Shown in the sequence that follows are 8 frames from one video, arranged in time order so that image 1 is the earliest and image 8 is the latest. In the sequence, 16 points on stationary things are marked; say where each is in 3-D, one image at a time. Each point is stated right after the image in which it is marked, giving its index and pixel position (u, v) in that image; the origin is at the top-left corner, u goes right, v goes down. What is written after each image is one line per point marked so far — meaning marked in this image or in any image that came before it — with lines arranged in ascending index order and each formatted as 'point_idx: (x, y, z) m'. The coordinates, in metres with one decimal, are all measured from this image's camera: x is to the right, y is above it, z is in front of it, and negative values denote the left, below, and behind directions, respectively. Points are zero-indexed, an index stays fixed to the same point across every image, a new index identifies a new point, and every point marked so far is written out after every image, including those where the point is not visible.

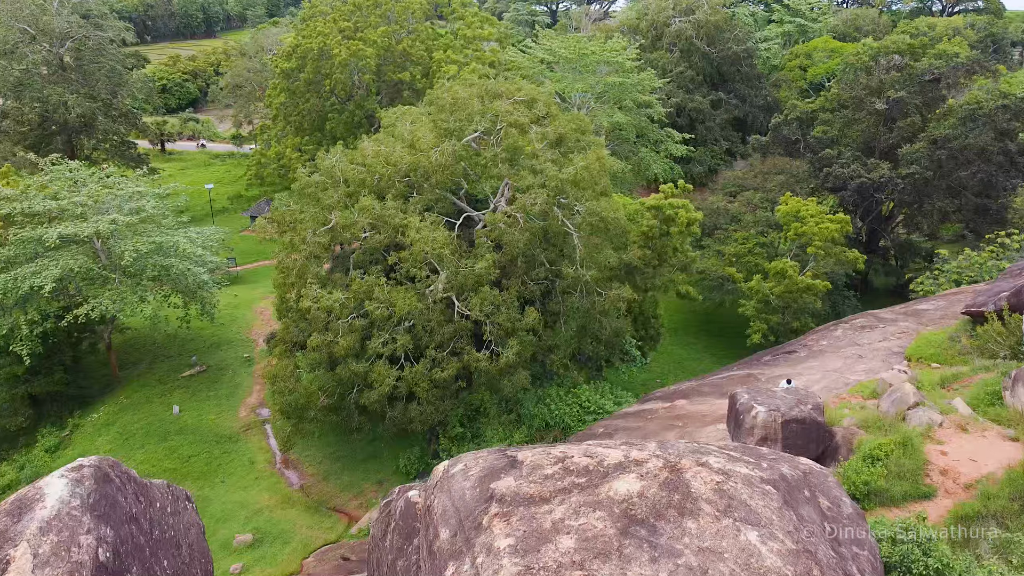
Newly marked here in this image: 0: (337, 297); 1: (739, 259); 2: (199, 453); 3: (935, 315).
0: (-2.8, -0.1, +13.0) m
1: (+5.6, +0.7, +20.1) m
2: (-5.9, -3.1, +15.5) m
3: (+7.7, -0.5, +14.9) m
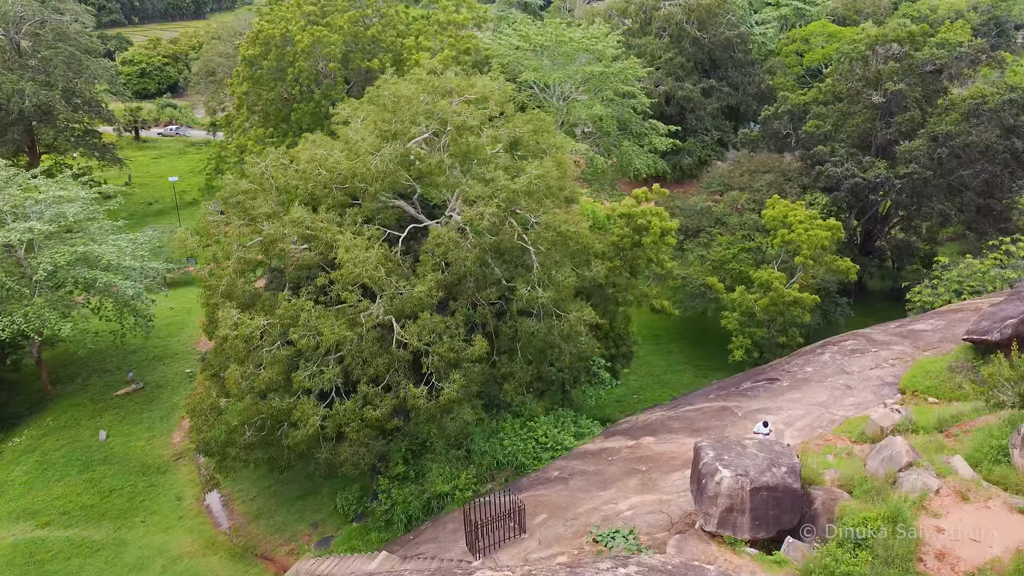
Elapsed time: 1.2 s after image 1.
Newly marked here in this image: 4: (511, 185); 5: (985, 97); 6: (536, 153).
0: (-3.6, -0.5, +11.6) m
1: (+4.8, +0.5, +18.6) m
2: (-6.7, -3.4, +14.1) m
3: (+6.9, -0.8, +13.4) m
4: (0.0, +1.5, +11.9) m
5: (+10.7, +4.3, +18.5) m
6: (+0.4, +2.2, +13.5) m
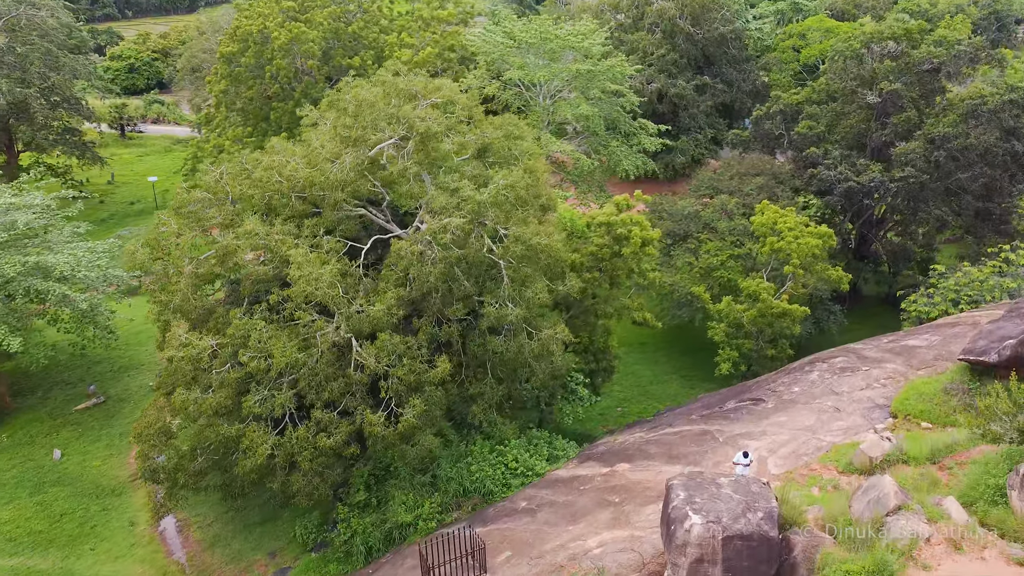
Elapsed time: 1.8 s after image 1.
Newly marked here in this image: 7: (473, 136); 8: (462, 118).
0: (-4.0, -0.7, +10.8) m
1: (+4.4, +0.3, +17.9) m
2: (-7.2, -3.6, +13.4) m
3: (+6.5, -1.0, +12.7) m
4: (-0.5, +1.2, +11.1) m
5: (+10.3, +4.1, +17.8) m
6: (-0.1, +2.0, +12.8) m
7: (-0.6, +2.2, +12.2) m
8: (-0.8, +2.6, +12.5) m
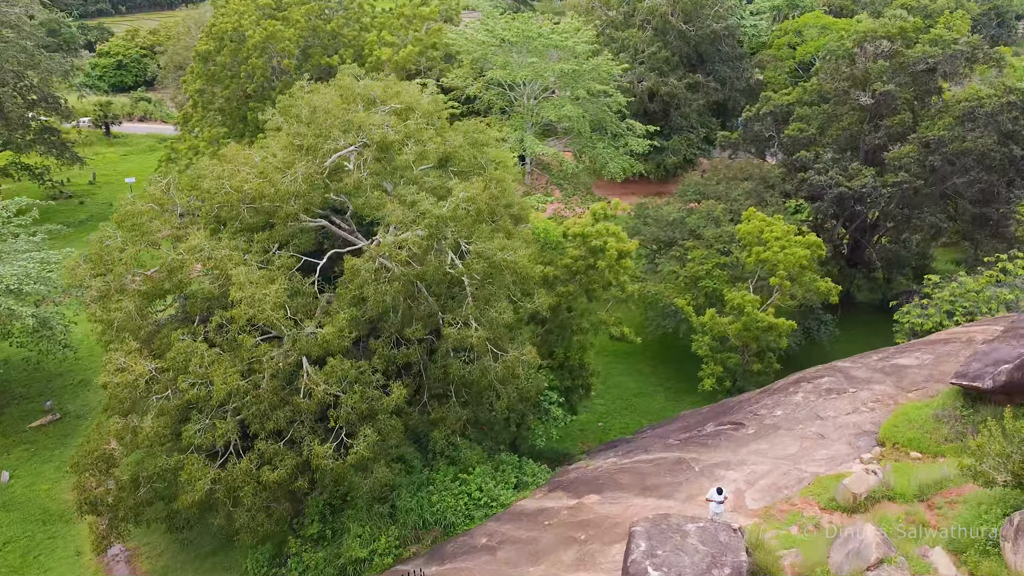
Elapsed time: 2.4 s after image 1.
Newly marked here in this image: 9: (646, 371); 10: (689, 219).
0: (-4.5, -1.0, +10.1) m
1: (+3.9, +0.1, +17.1) m
2: (-7.7, -3.9, +12.7) m
3: (+6.0, -1.3, +12.0) m
4: (-1.0, +1.0, +10.4) m
5: (+9.8, +3.9, +17.0) m
6: (-0.6, +1.7, +12.0) m
7: (-1.1, +2.0, +11.4) m
8: (-1.3, +2.3, +11.8) m
9: (+3.2, -1.9, +19.3) m
10: (+4.0, +1.6, +18.5) m
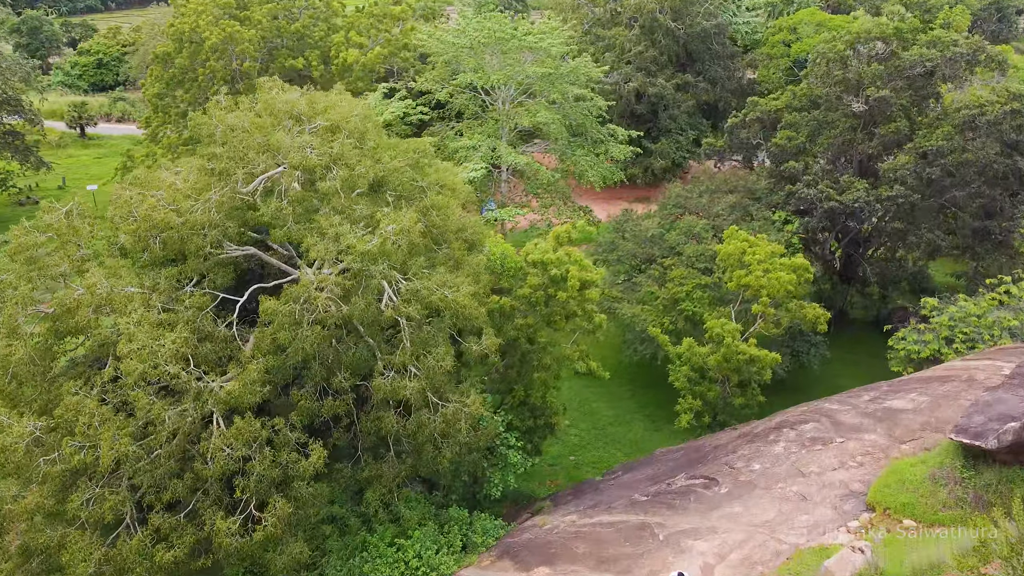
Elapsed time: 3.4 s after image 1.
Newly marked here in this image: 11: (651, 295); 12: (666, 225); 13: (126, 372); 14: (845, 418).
0: (-5.2, -1.5, +8.8) m
1: (+3.2, -0.4, +15.9) m
2: (-8.3, -4.4, +11.4) m
3: (+5.3, -1.8, +10.7) m
4: (-1.7, +0.5, +9.1) m
5: (+9.1, +3.5, +15.7) m
6: (-1.3, +1.2, +10.8) m
7: (-1.8, +1.5, +10.1) m
8: (-2.0, +1.8, +10.5) m
9: (+2.5, -2.4, +18.1) m
10: (+3.3, +1.1, +17.2) m
11: (+2.8, -0.1, +16.6) m
12: (+3.4, +1.4, +18.0) m
13: (-4.0, -0.9, +8.6) m
14: (+4.6, -1.8, +11.2) m
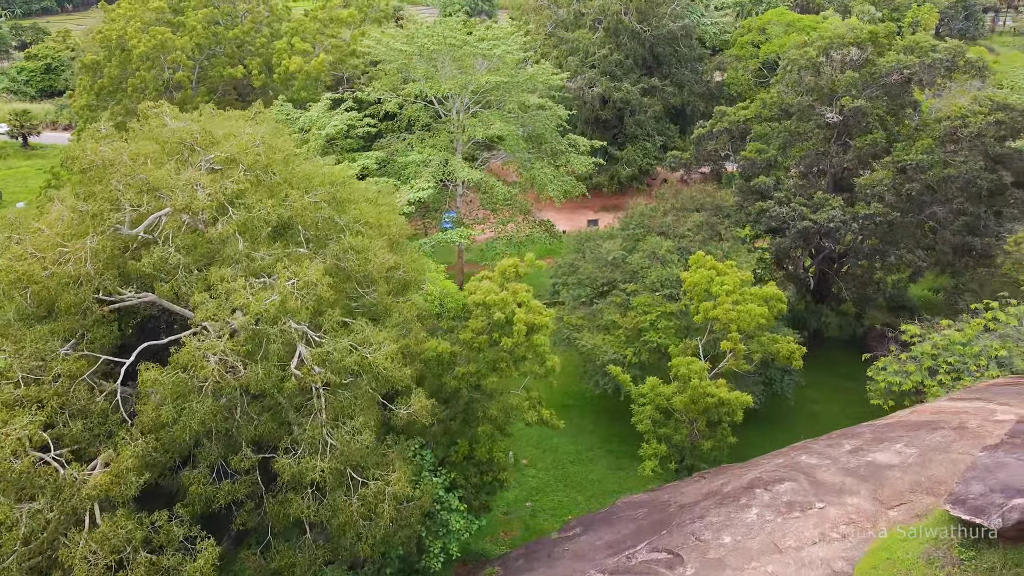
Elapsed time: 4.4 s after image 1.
0: (-5.9, -2.2, +7.3) m
1: (+2.3, -0.9, +14.6) m
2: (-9.0, -5.1, +9.8) m
3: (+4.5, -2.3, +9.5) m
4: (-2.4, -0.1, +7.7) m
5: (+8.1, +3.0, +14.6) m
6: (-2.1, +0.6, +9.4) m
7: (-2.6, +0.9, +8.7) m
8: (-2.8, +1.2, +9.0) m
9: (+1.5, -2.9, +16.8) m
10: (+2.3, +0.6, +15.9) m
11: (+1.9, -0.7, +15.3) m
12: (+2.4, +0.9, +16.7) m
13: (-4.7, -1.5, +7.1) m
14: (+3.8, -2.3, +10.0) m
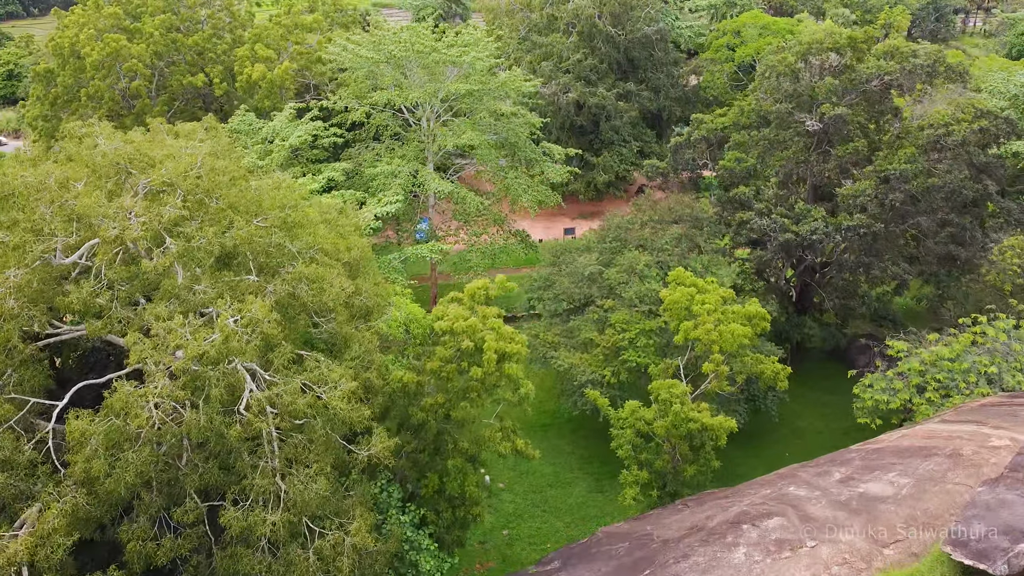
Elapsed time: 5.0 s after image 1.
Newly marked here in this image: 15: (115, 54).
0: (-6.1, -2.5, +6.5) m
1: (+1.8, -1.2, +14.0) m
2: (-9.3, -5.5, +8.9) m
3: (+4.2, -2.5, +9.0) m
4: (-2.7, -0.5, +7.0) m
5: (+7.6, +2.8, +14.2) m
6: (-2.4, +0.3, +8.7) m
7: (-2.9, +0.5, +8.0) m
8: (-3.1, +0.9, +8.3) m
9: (+1.0, -3.2, +16.2) m
10: (+1.8, +0.3, +15.3) m
11: (+1.4, -1.0, +14.7) m
12: (+1.9, +0.6, +16.1) m
13: (-4.9, -1.9, +6.3) m
14: (+3.5, -2.5, +9.4) m
15: (-9.6, +5.7, +19.8) m
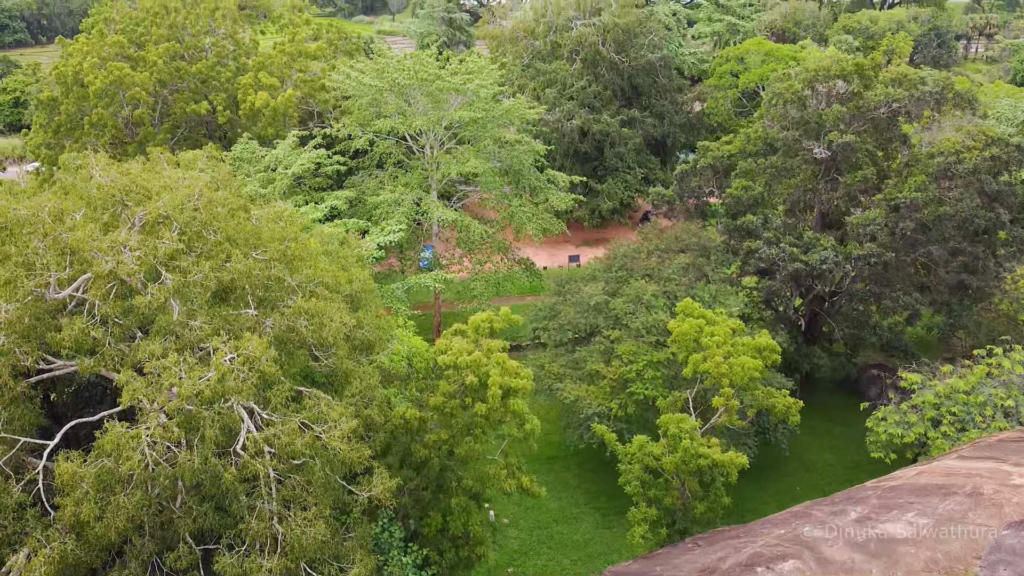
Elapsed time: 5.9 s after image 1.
0: (-6.1, -2.8, +6.2) m
1: (+1.9, -1.7, +13.7) m
2: (-9.3, -5.9, +8.5) m
3: (+4.3, -2.9, +8.7) m
4: (-2.6, -0.8, +6.8) m
5: (+7.7, +2.3, +14.0) m
6: (-2.3, 0.0, +8.4) m
7: (-2.9, +0.2, +7.8) m
8: (-3.0, +0.5, +8.1) m
9: (+1.1, -3.8, +15.8) m
10: (+1.9, -0.3, +15.1) m
11: (+1.5, -1.5, +14.4) m
12: (+2.0, 0.0, +15.9) m
13: (-4.9, -2.1, +6.0) m
14: (+3.6, -2.9, +9.1) m
15: (-9.5, +5.0, +19.8) m
